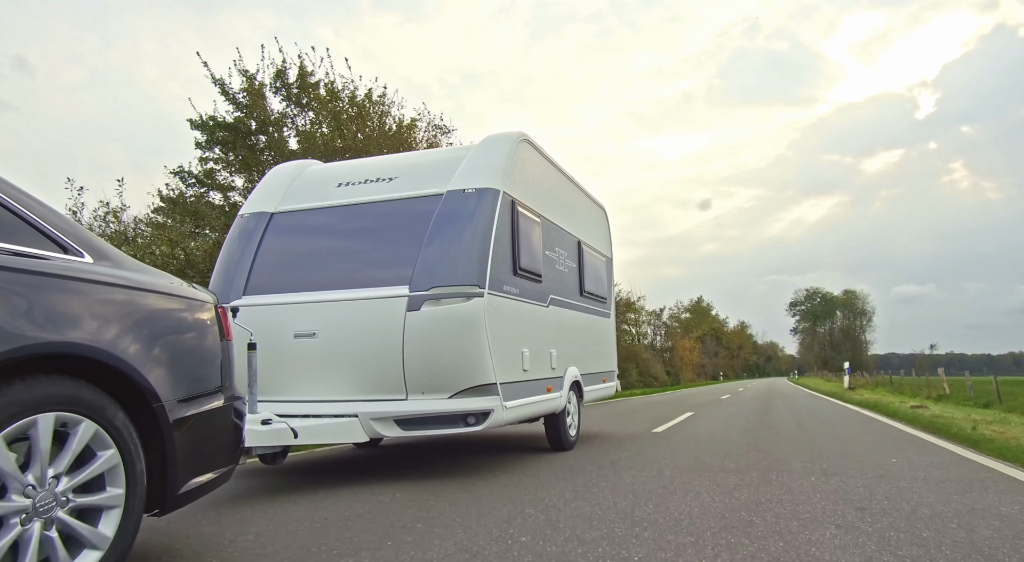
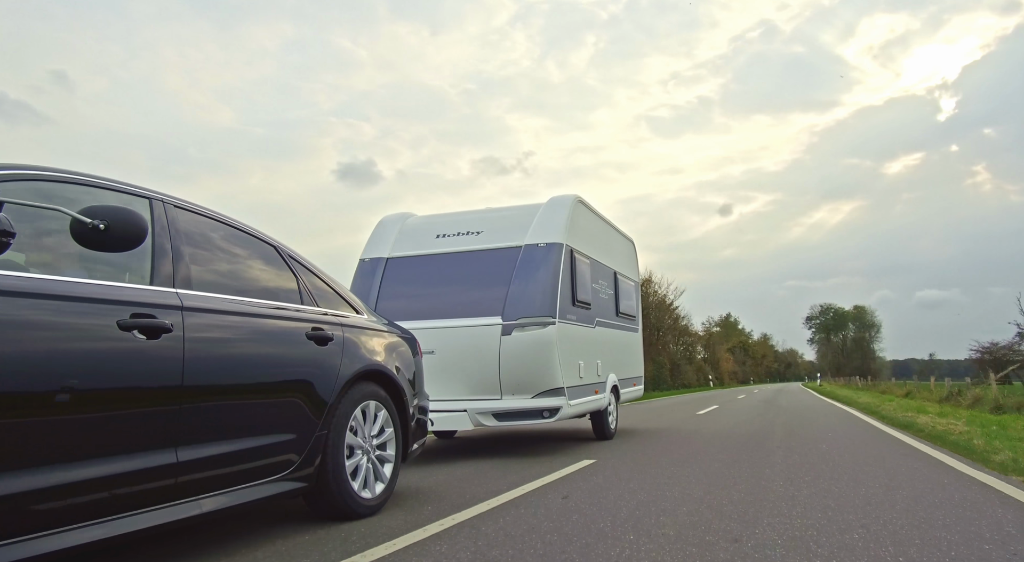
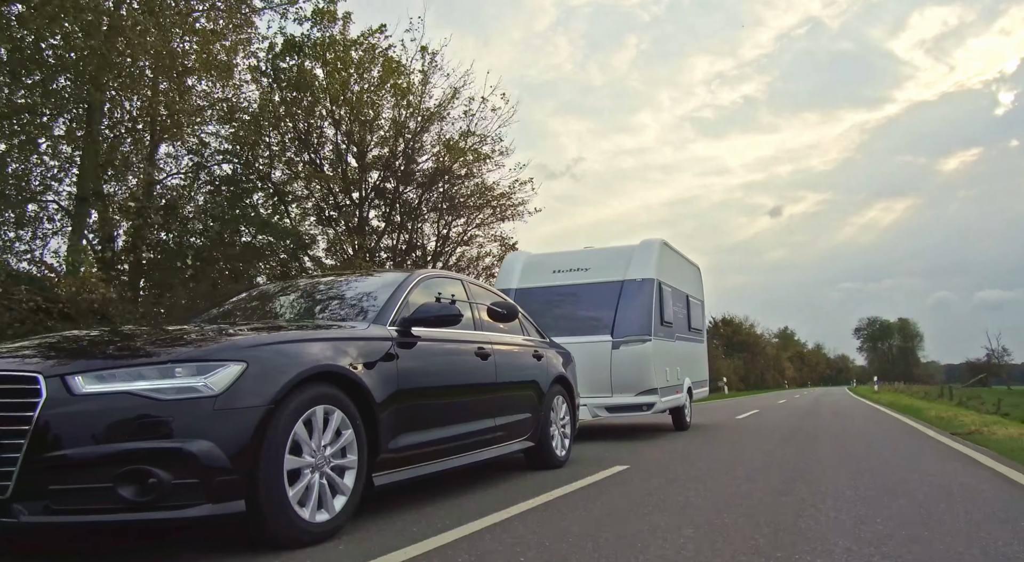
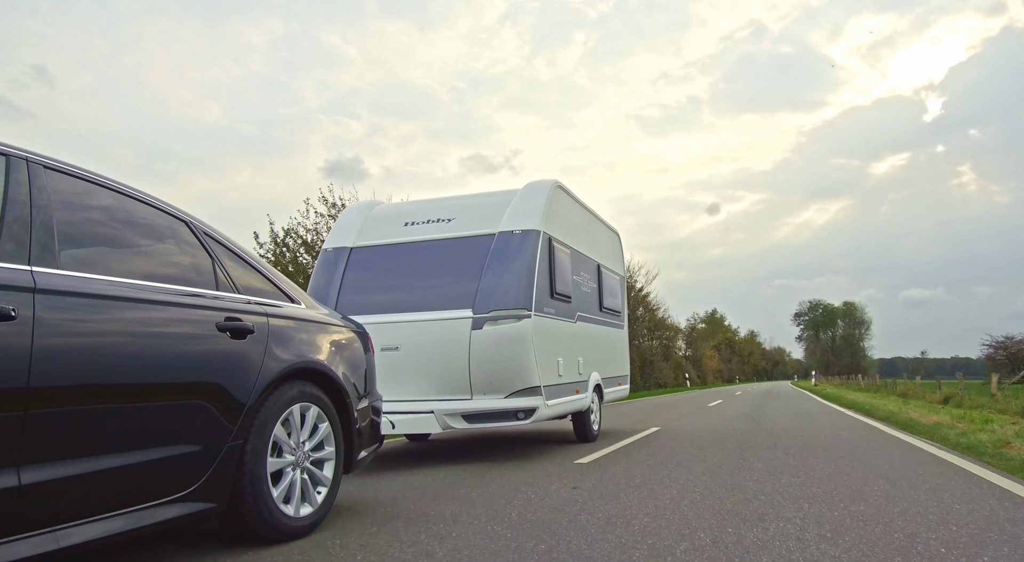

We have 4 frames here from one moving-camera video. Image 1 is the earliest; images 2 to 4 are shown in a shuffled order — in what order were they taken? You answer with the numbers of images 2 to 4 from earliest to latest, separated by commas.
4, 2, 3
